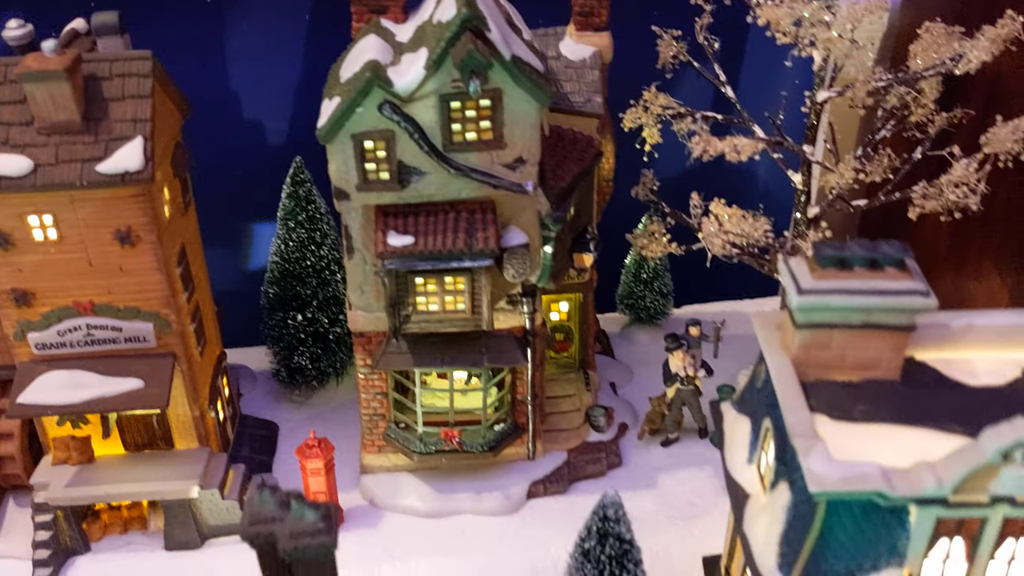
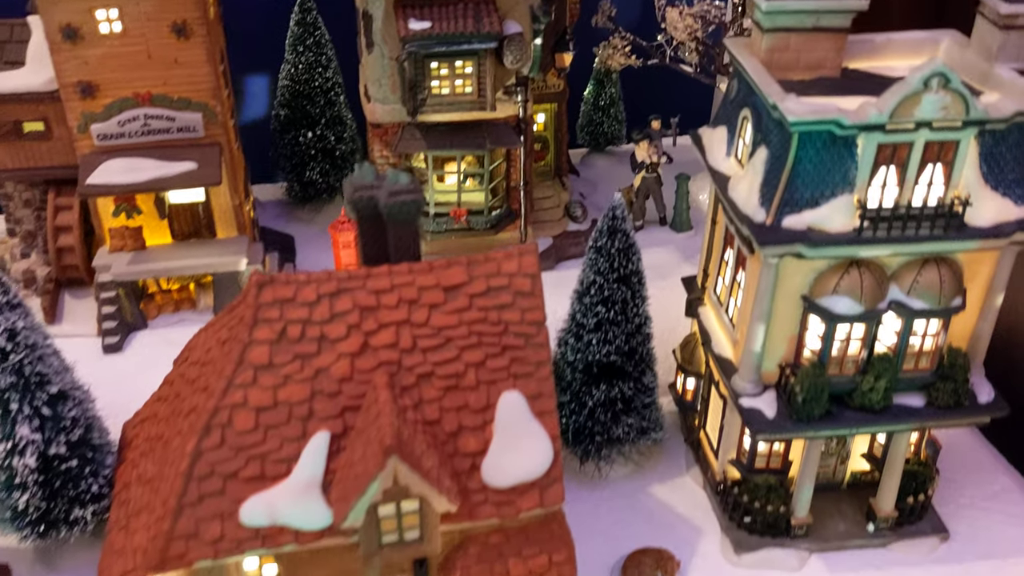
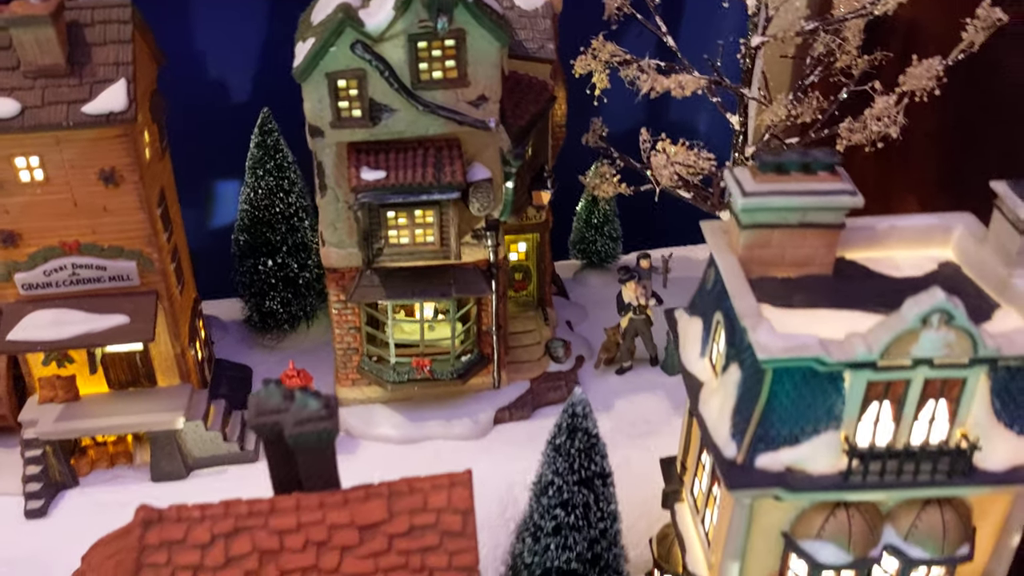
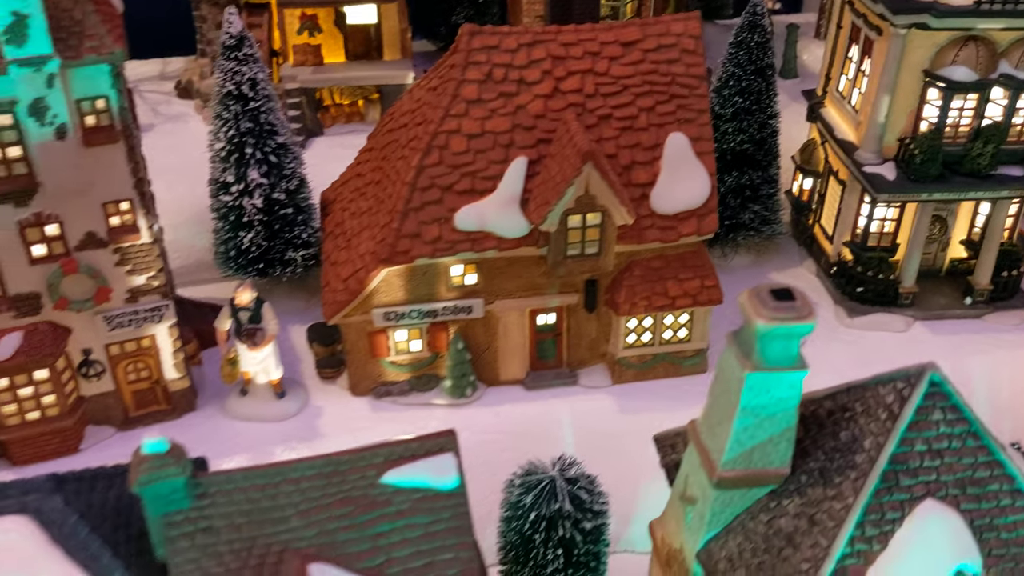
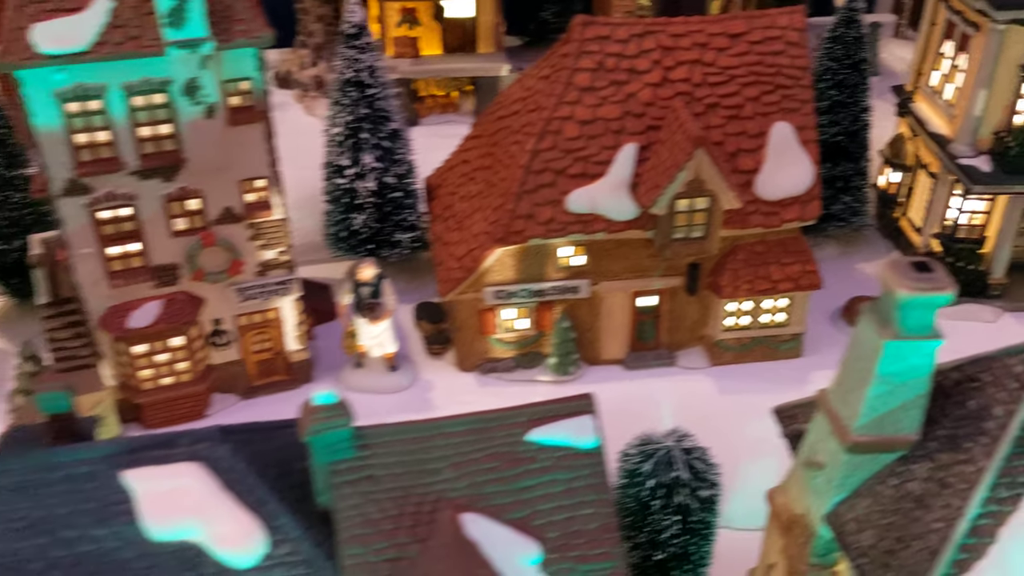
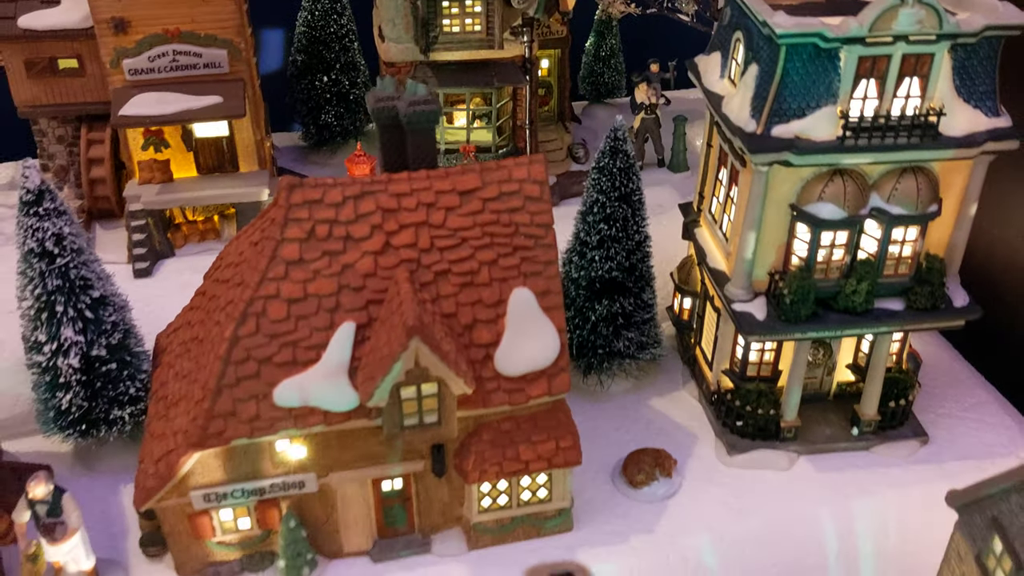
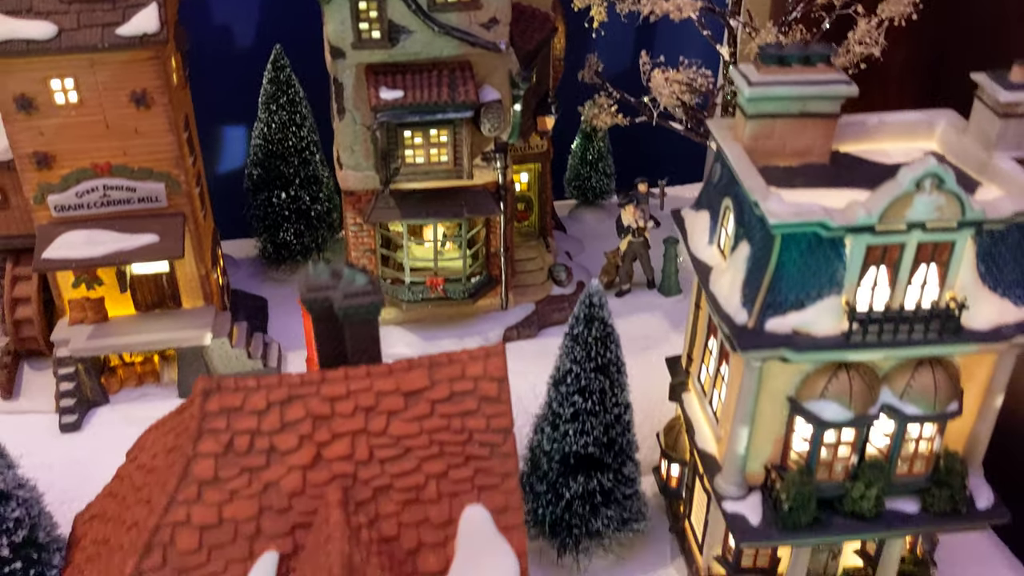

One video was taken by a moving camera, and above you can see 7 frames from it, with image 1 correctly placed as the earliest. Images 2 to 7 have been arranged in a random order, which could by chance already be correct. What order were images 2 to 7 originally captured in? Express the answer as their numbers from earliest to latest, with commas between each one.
3, 7, 2, 6, 4, 5
